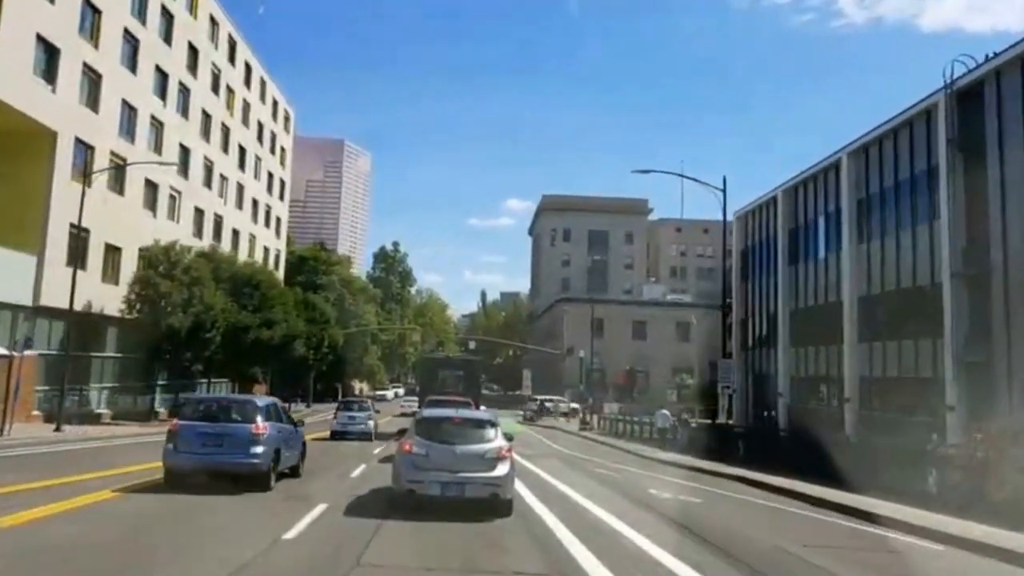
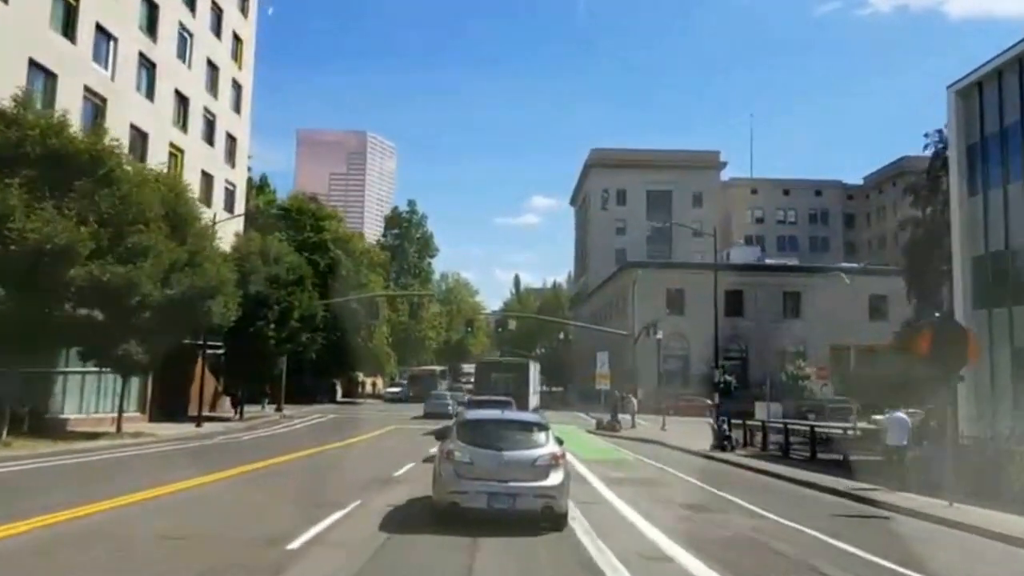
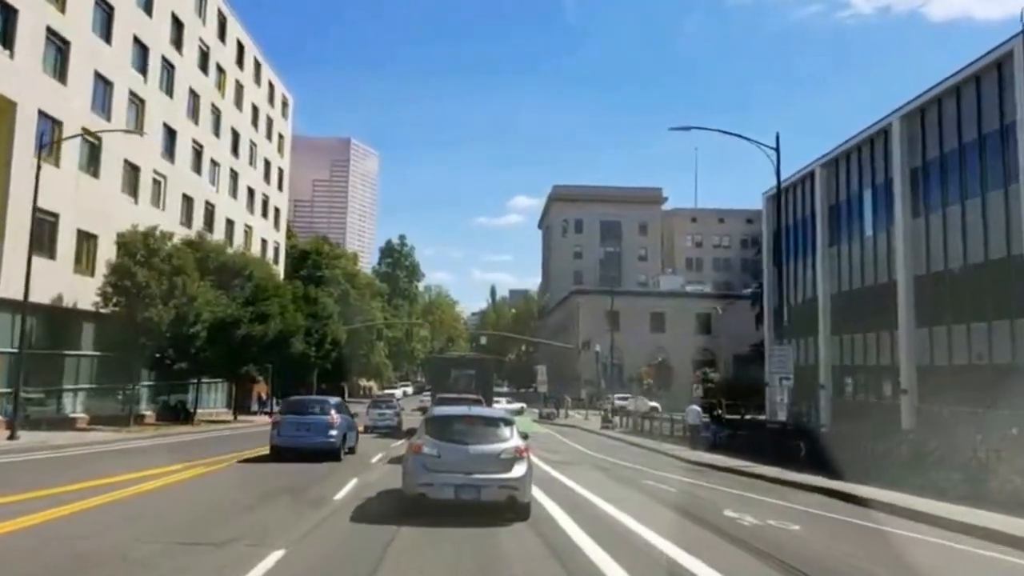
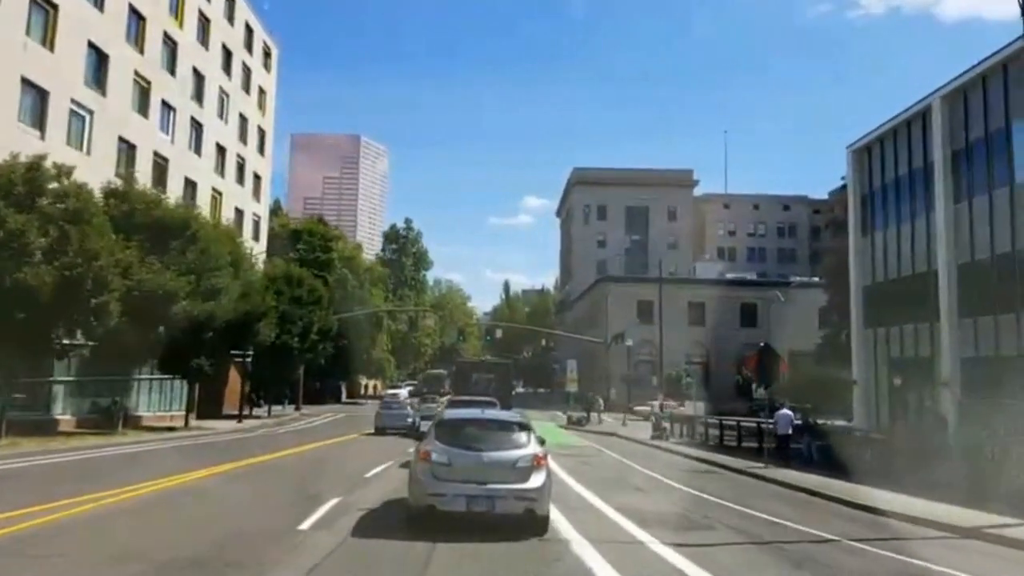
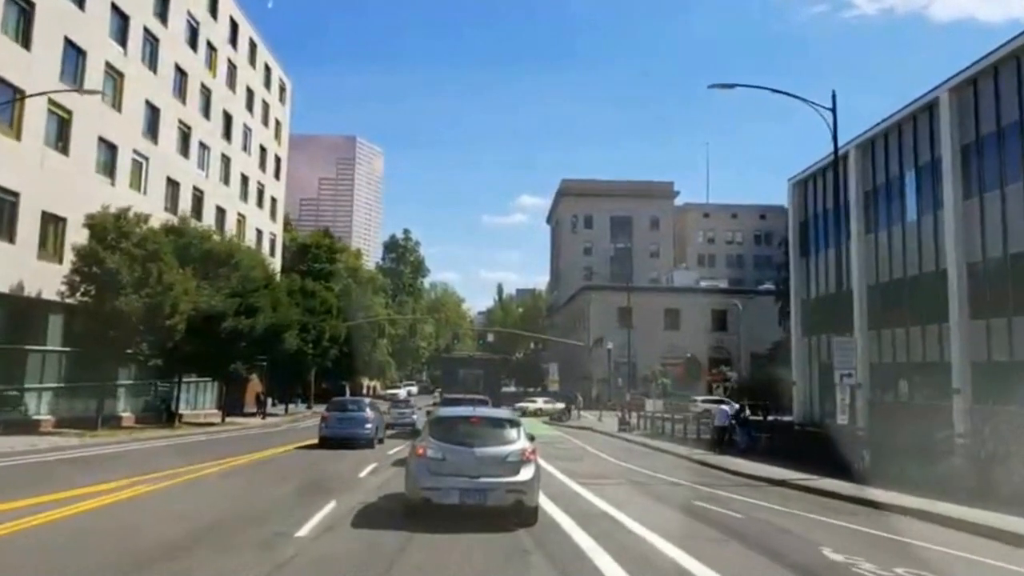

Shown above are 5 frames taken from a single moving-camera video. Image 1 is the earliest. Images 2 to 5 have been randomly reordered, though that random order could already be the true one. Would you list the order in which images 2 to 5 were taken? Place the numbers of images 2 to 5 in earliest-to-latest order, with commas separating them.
3, 5, 4, 2
